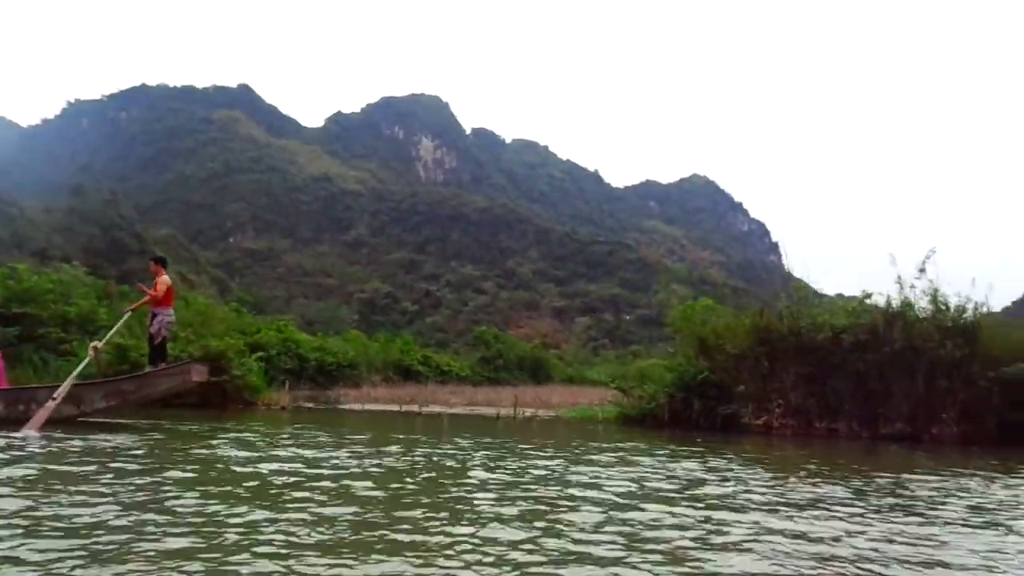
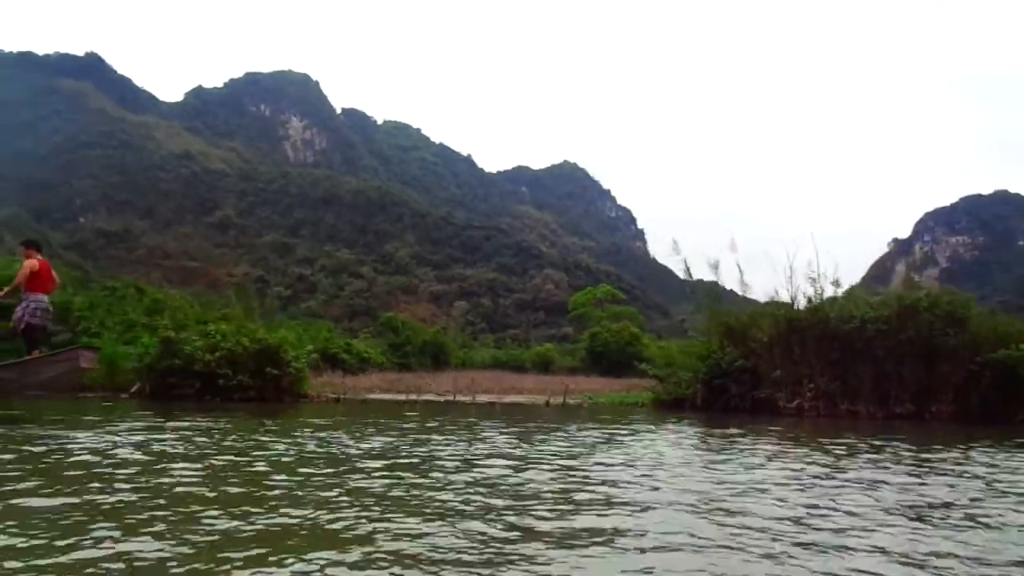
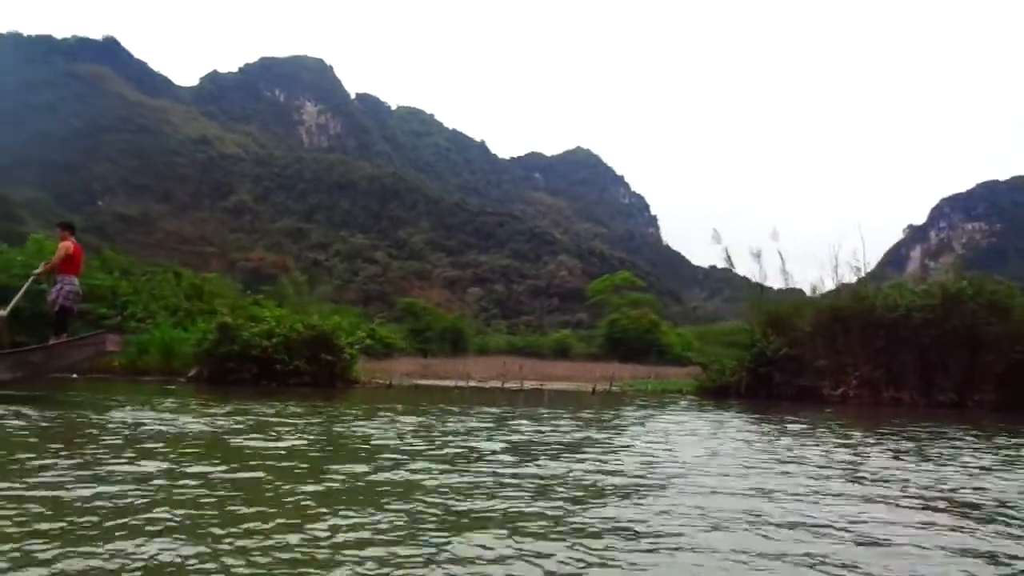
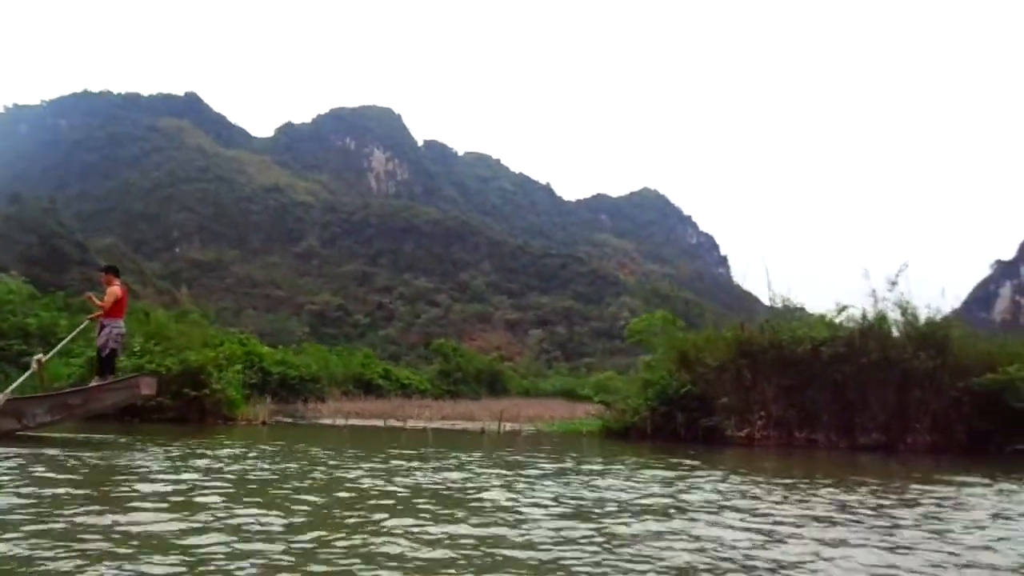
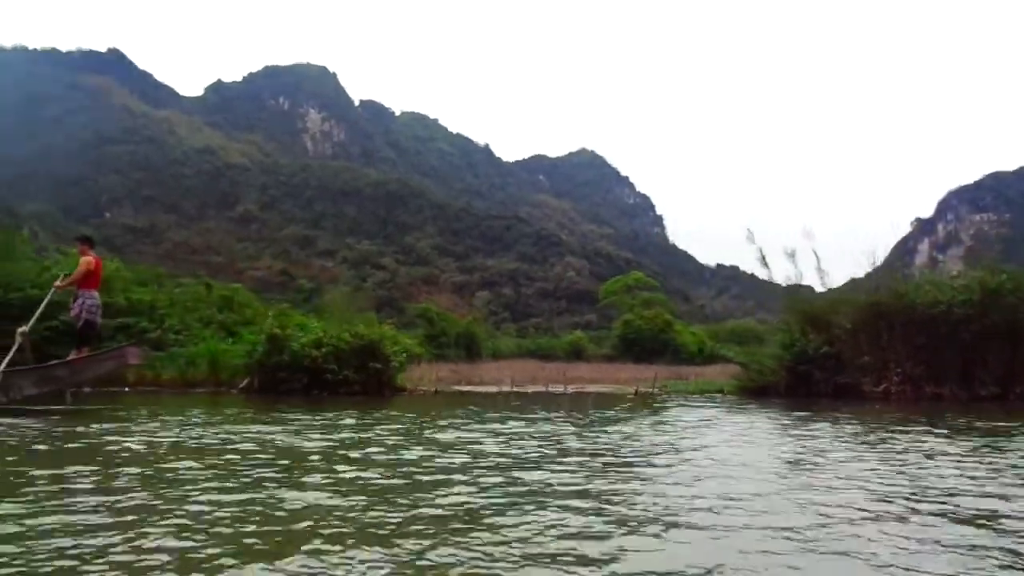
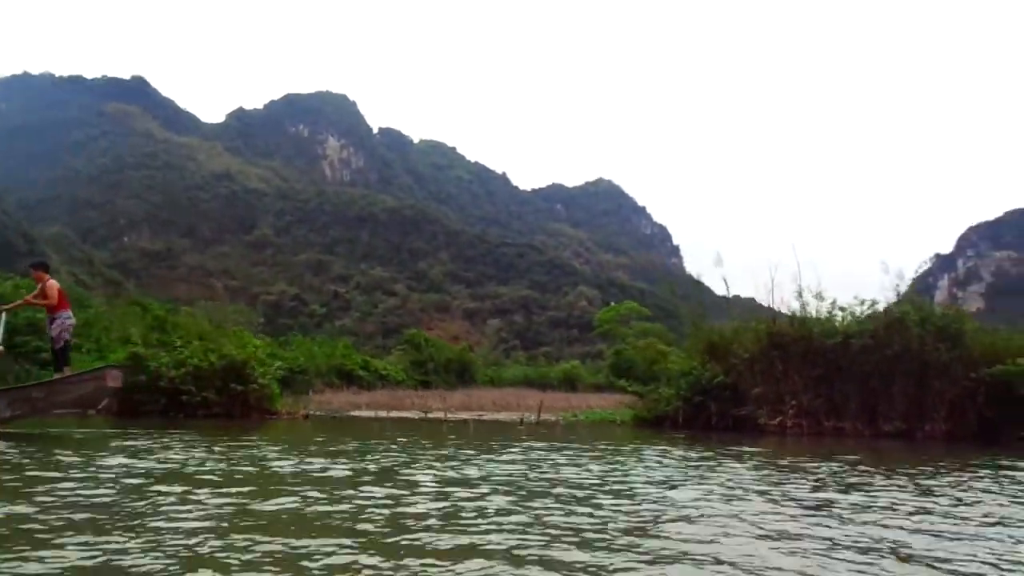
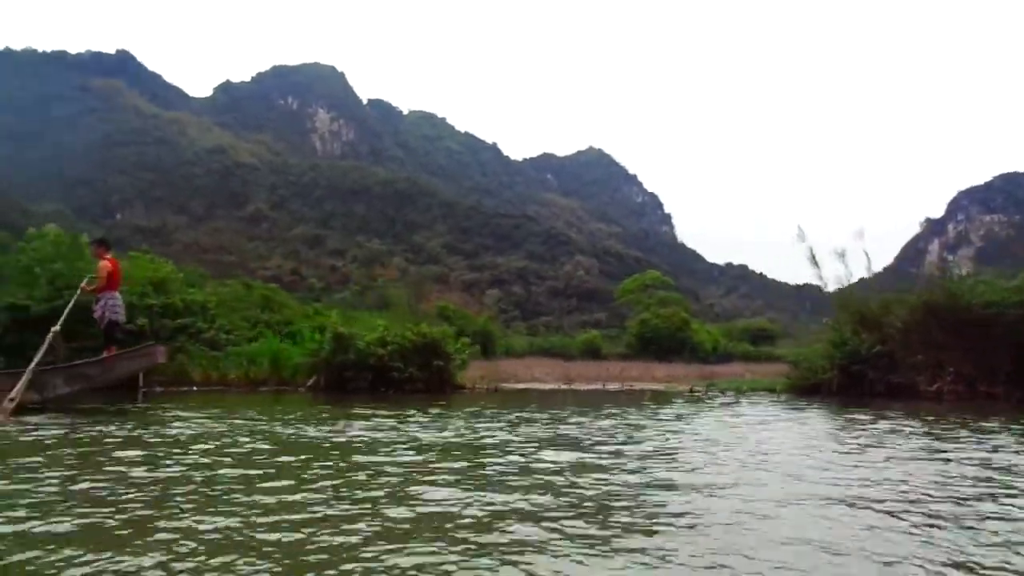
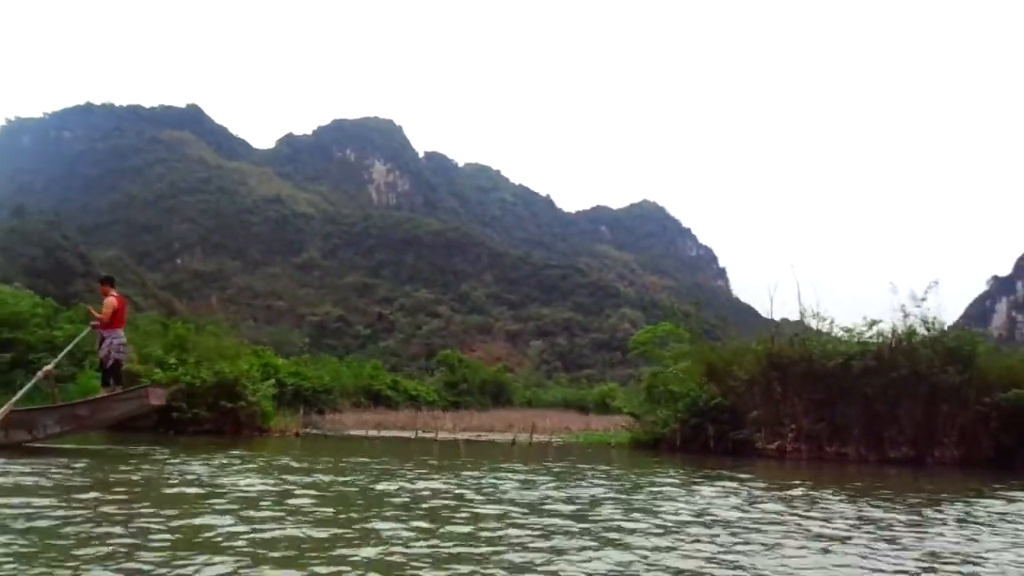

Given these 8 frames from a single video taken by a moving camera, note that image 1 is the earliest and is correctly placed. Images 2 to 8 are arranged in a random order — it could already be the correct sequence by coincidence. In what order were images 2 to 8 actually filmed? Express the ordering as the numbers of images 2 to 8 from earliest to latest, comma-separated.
4, 8, 6, 2, 3, 5, 7
